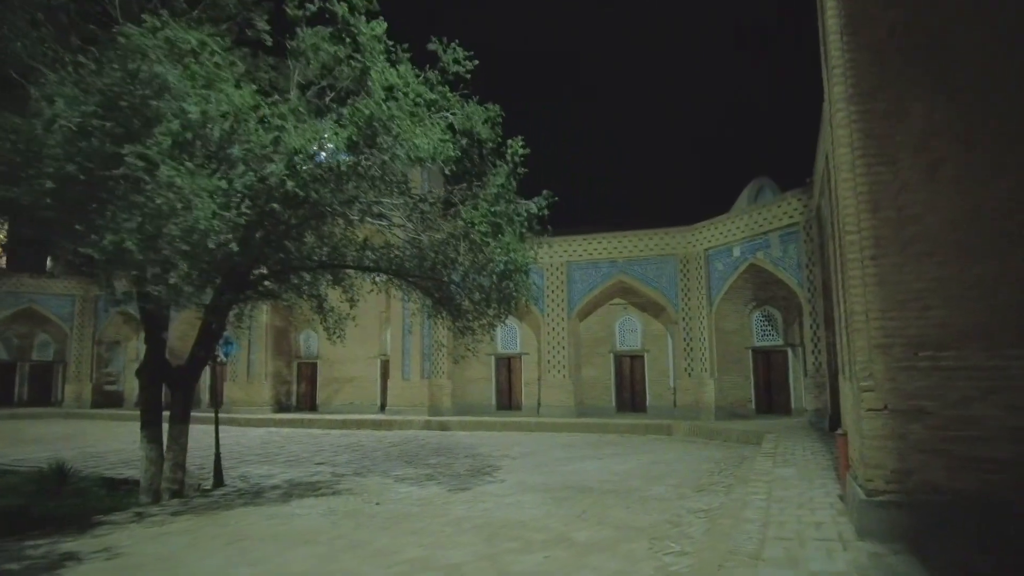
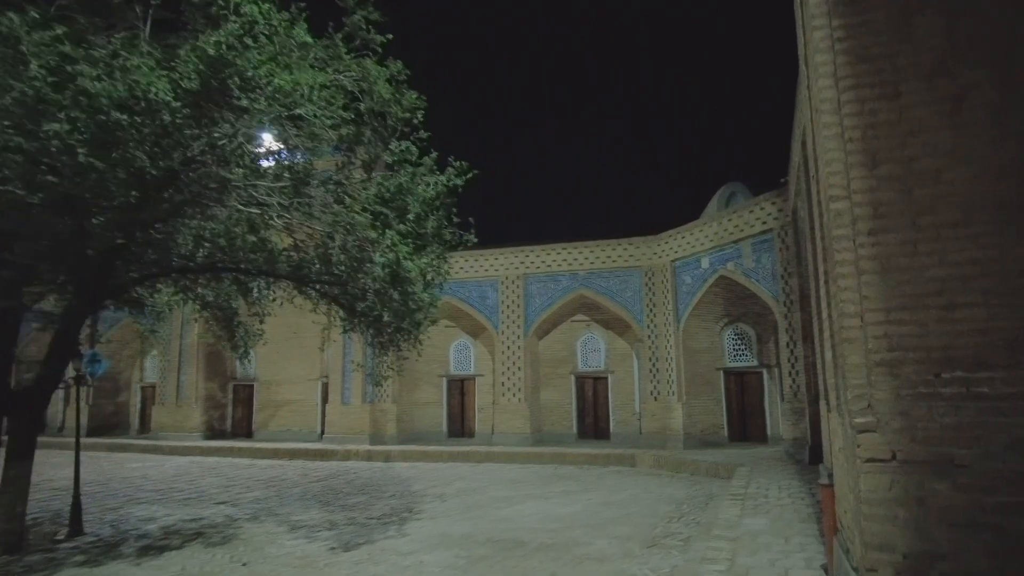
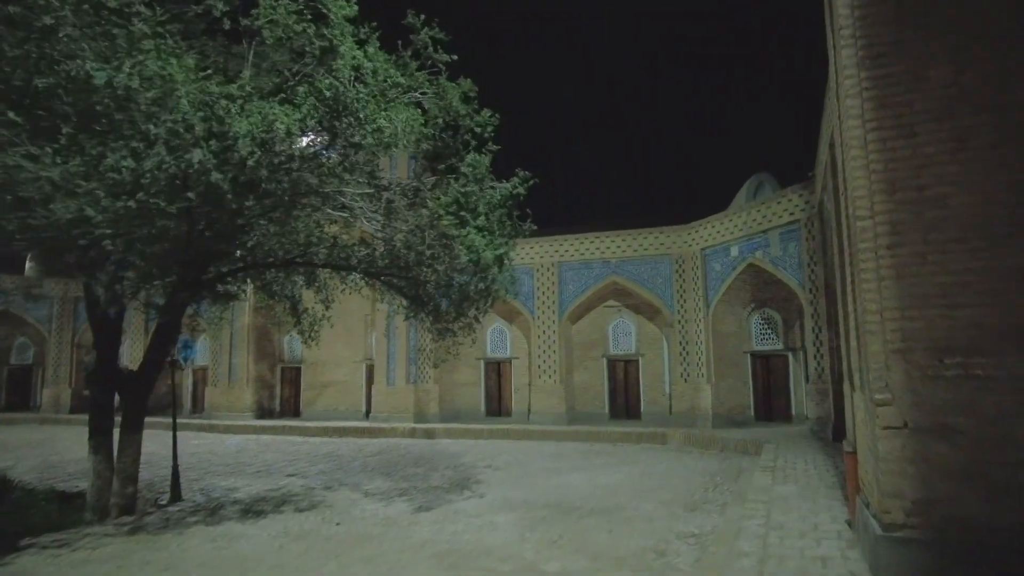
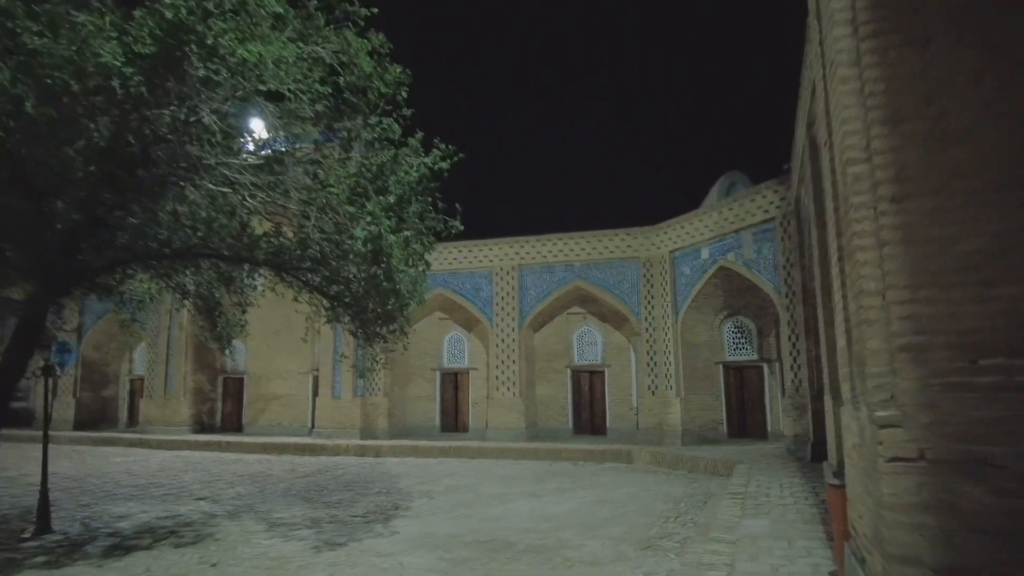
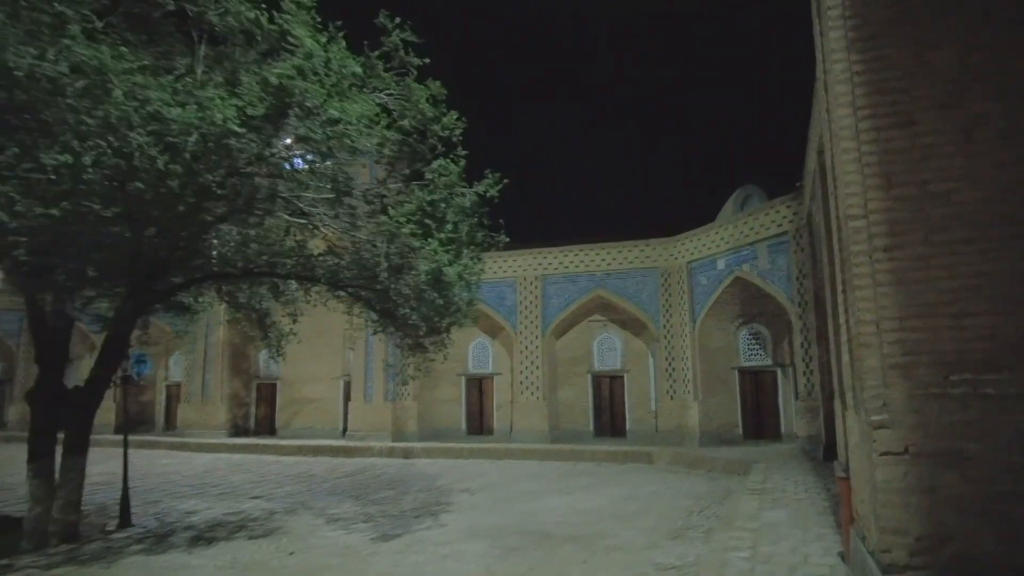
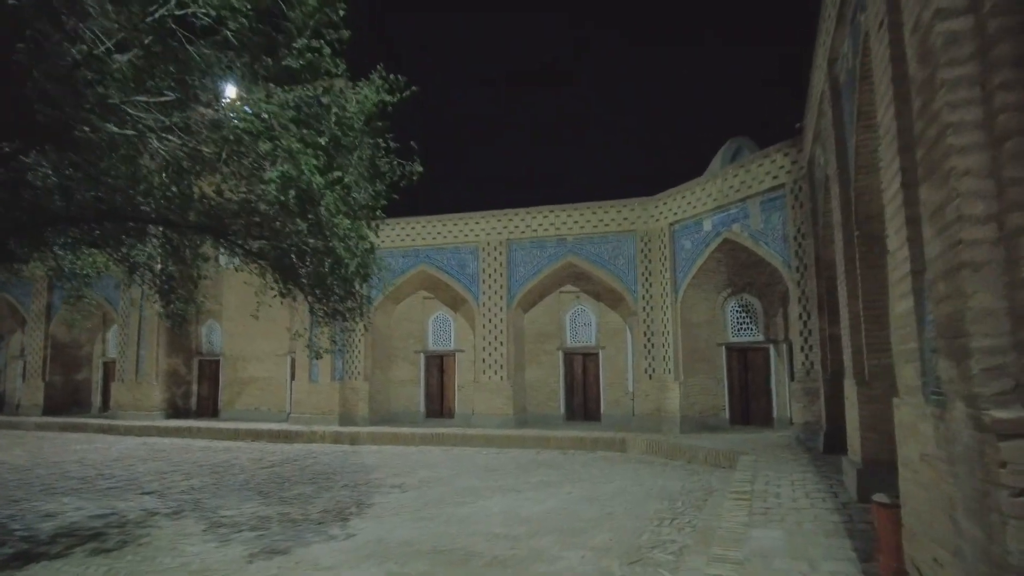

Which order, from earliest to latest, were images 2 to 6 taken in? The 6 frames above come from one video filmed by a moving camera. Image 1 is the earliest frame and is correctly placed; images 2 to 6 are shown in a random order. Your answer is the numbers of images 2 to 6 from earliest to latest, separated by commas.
3, 5, 2, 4, 6
